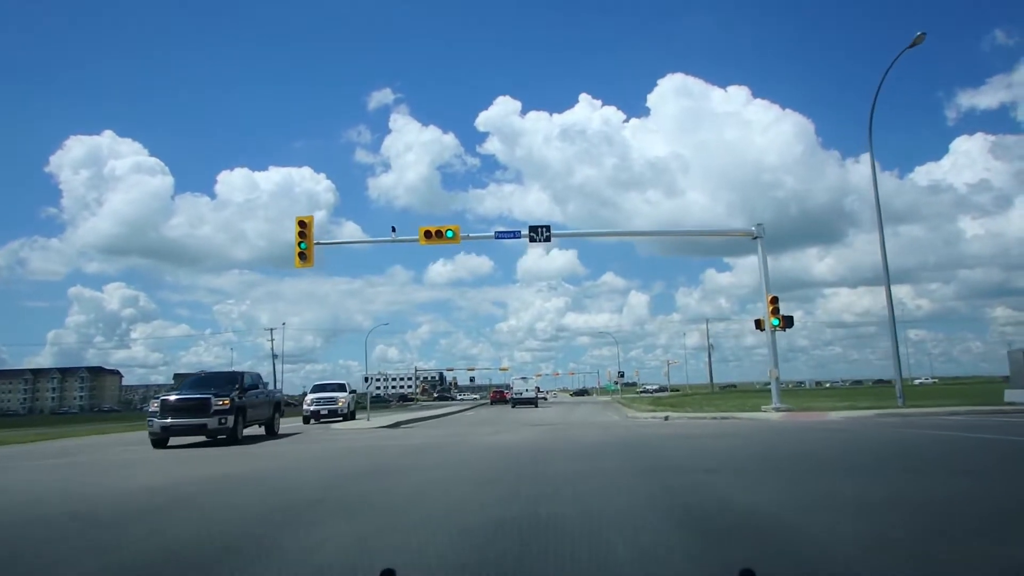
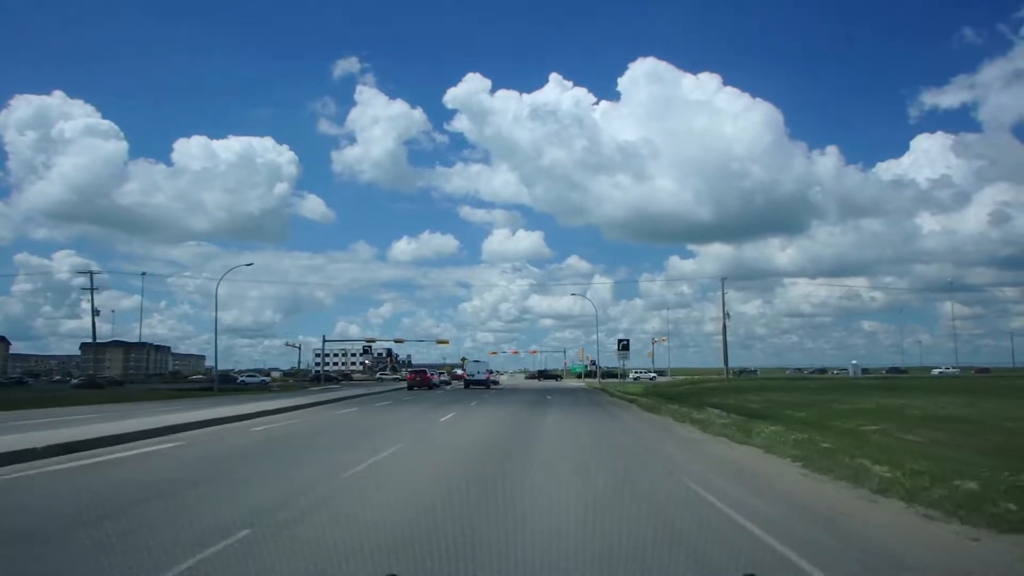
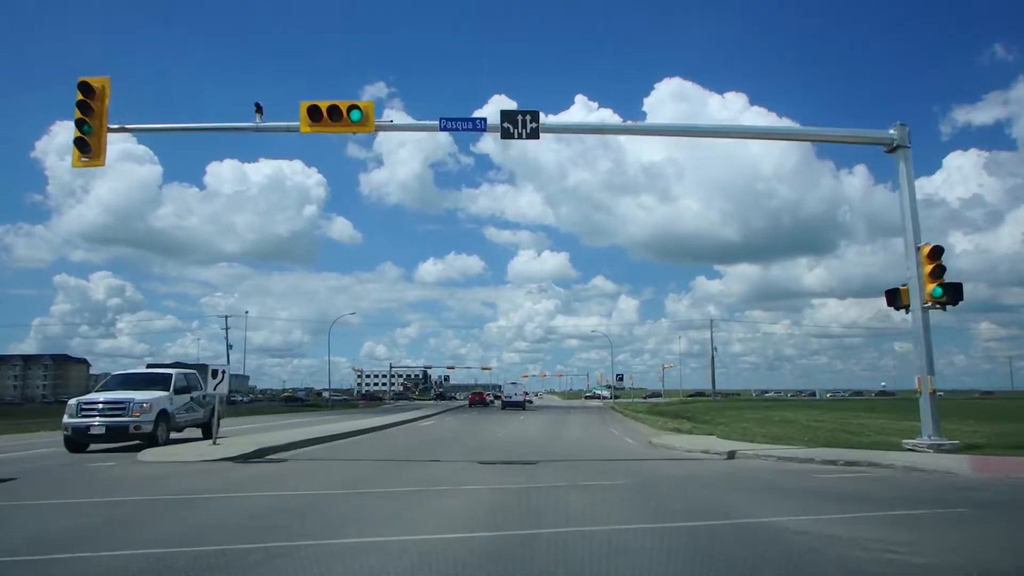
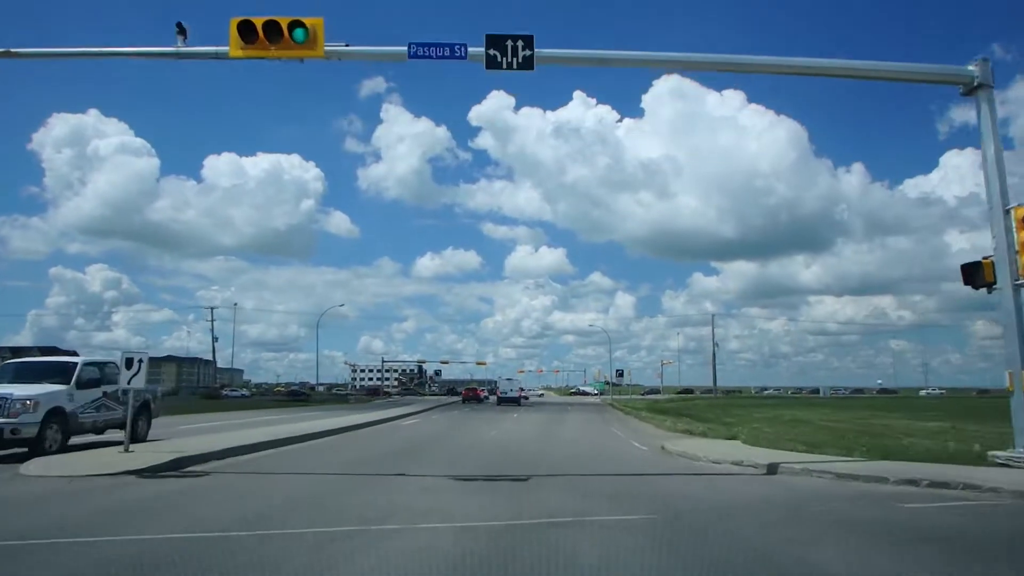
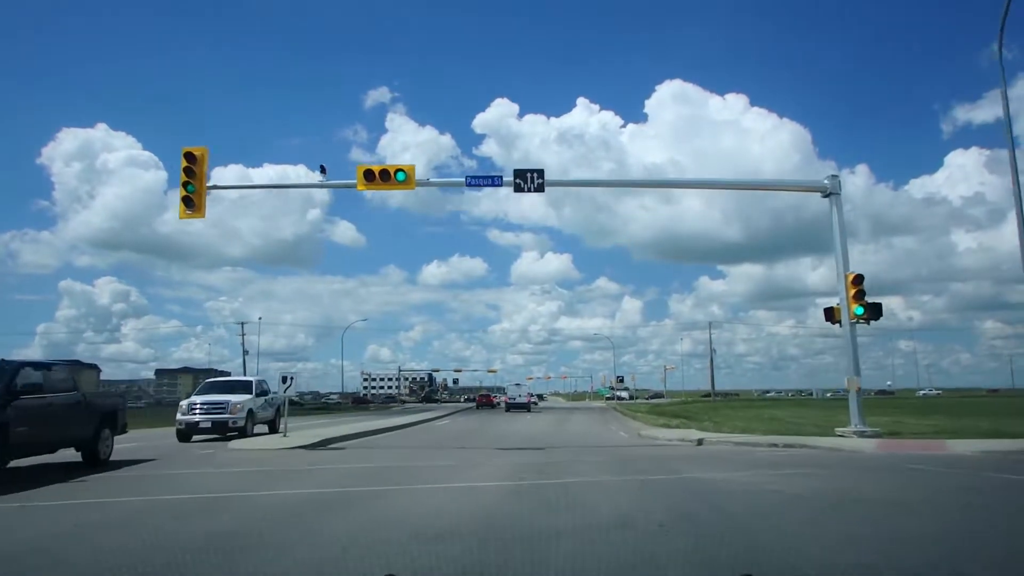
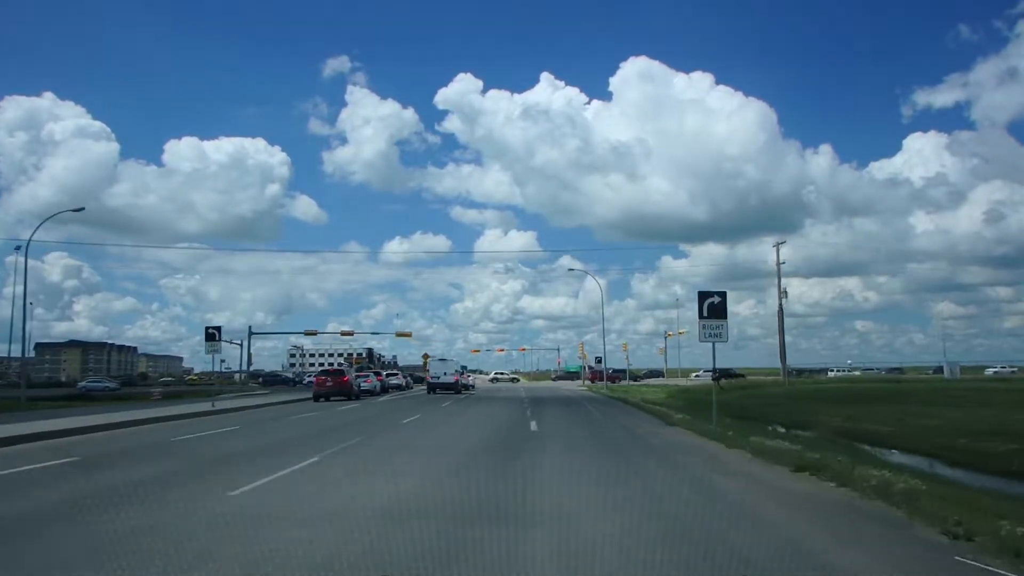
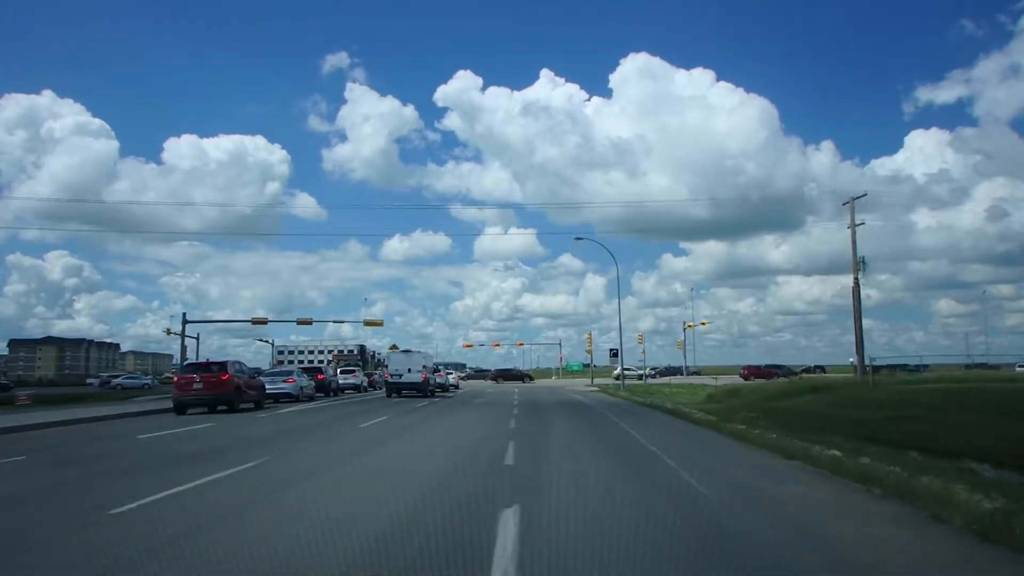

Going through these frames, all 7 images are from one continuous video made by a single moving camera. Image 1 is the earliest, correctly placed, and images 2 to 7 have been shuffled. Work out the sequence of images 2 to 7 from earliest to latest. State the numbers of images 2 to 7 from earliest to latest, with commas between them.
5, 3, 4, 2, 6, 7
